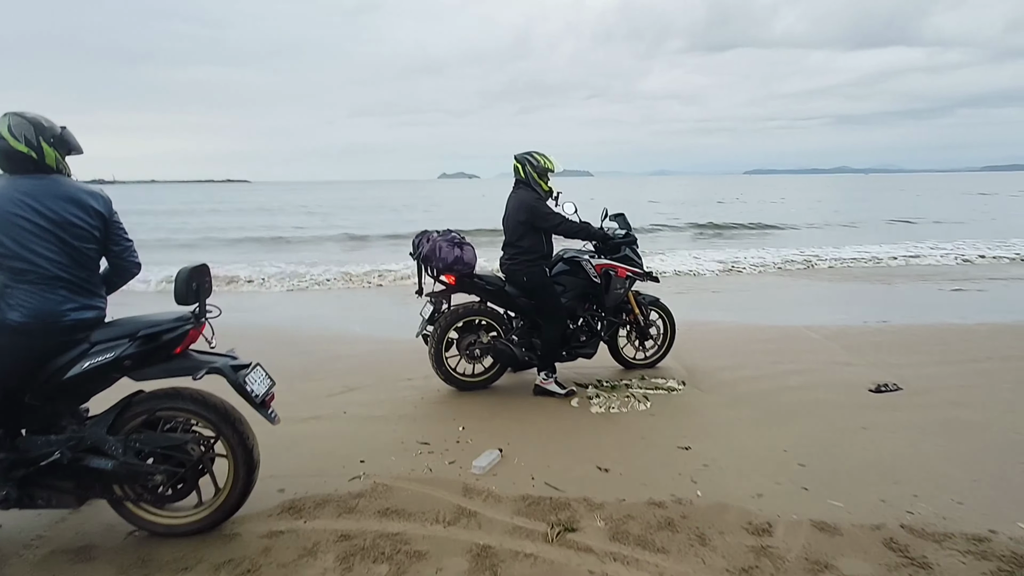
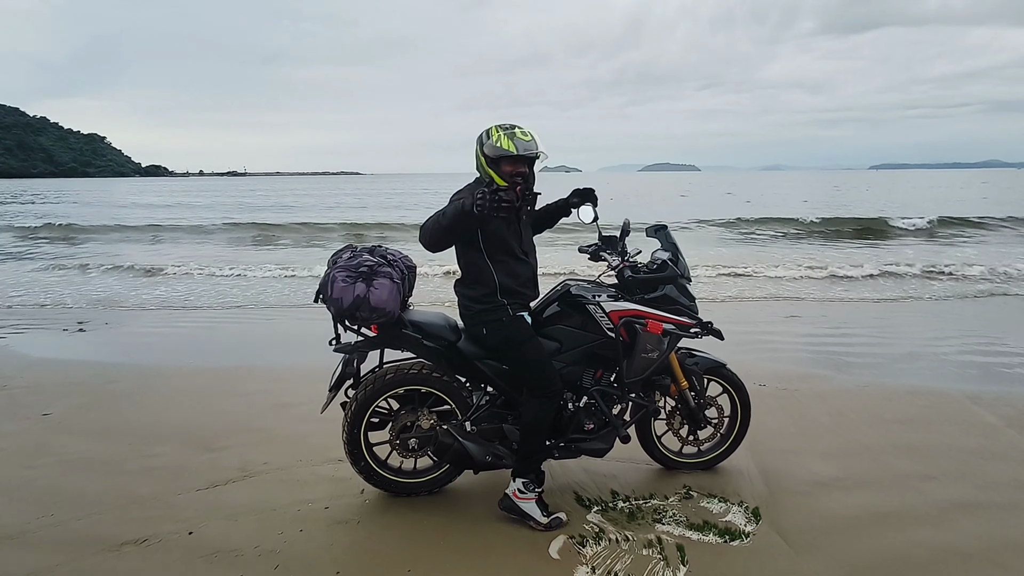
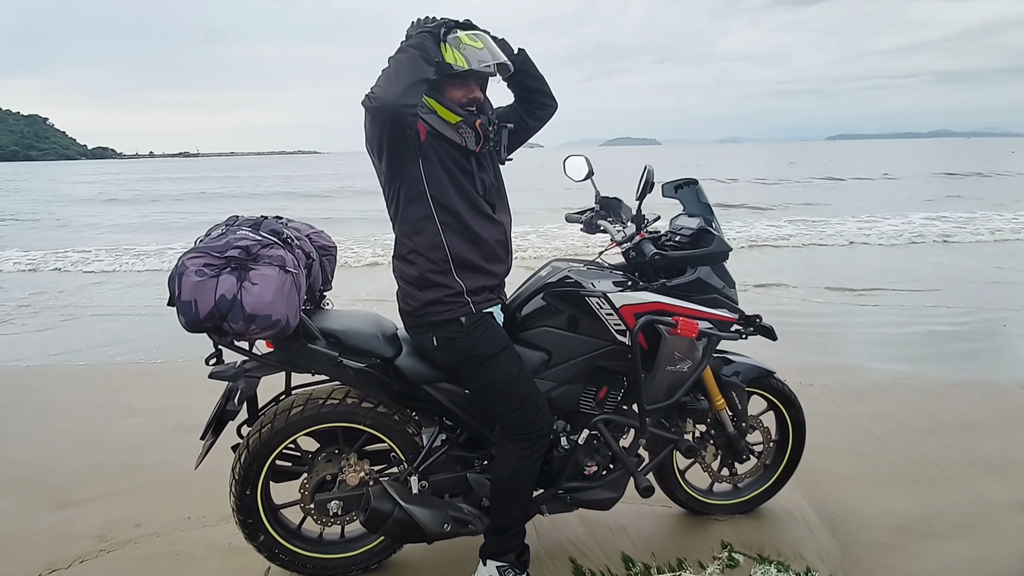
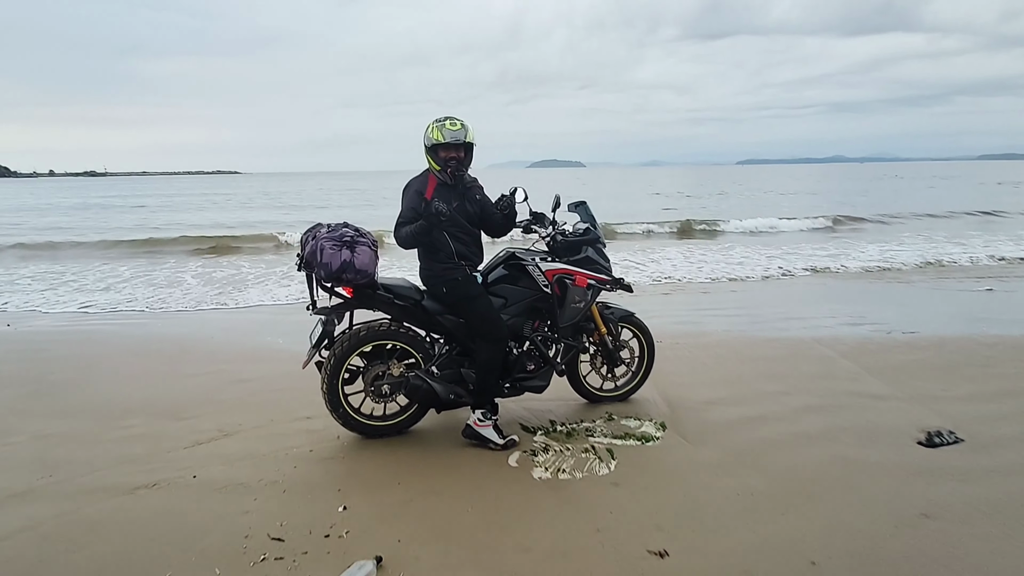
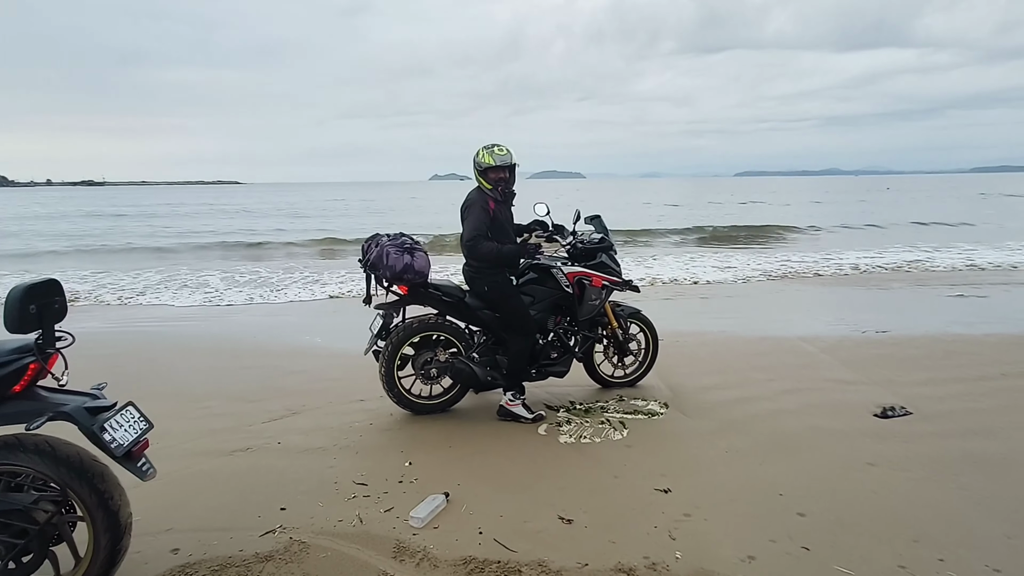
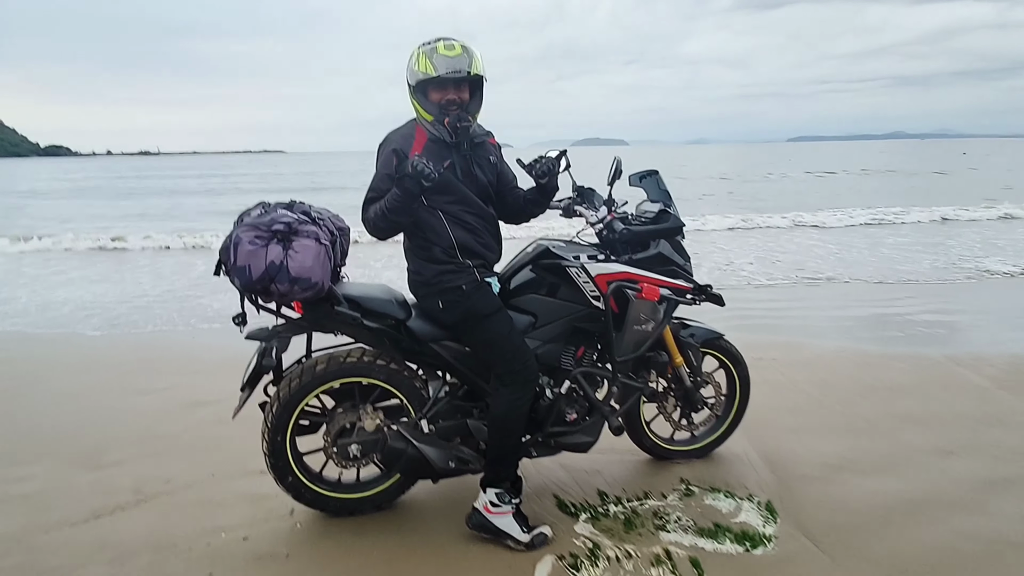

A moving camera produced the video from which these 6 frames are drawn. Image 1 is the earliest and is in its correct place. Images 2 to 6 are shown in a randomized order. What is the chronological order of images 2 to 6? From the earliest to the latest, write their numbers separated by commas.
5, 4, 6, 3, 2
